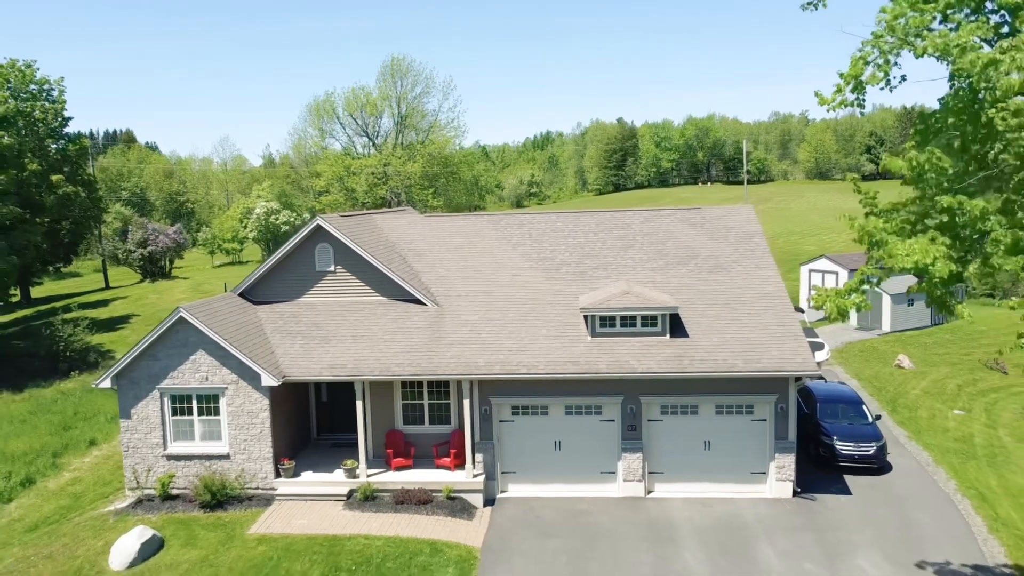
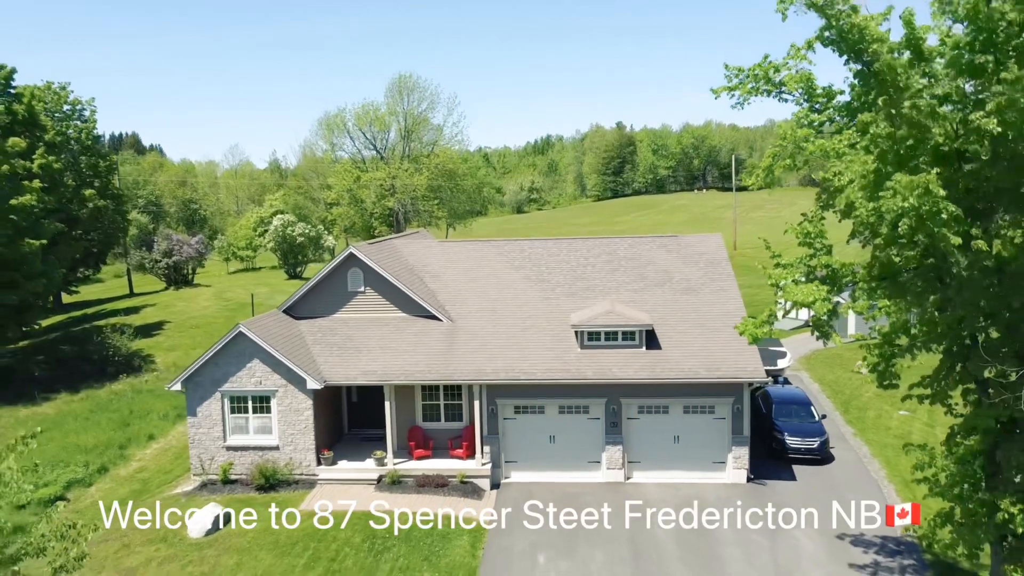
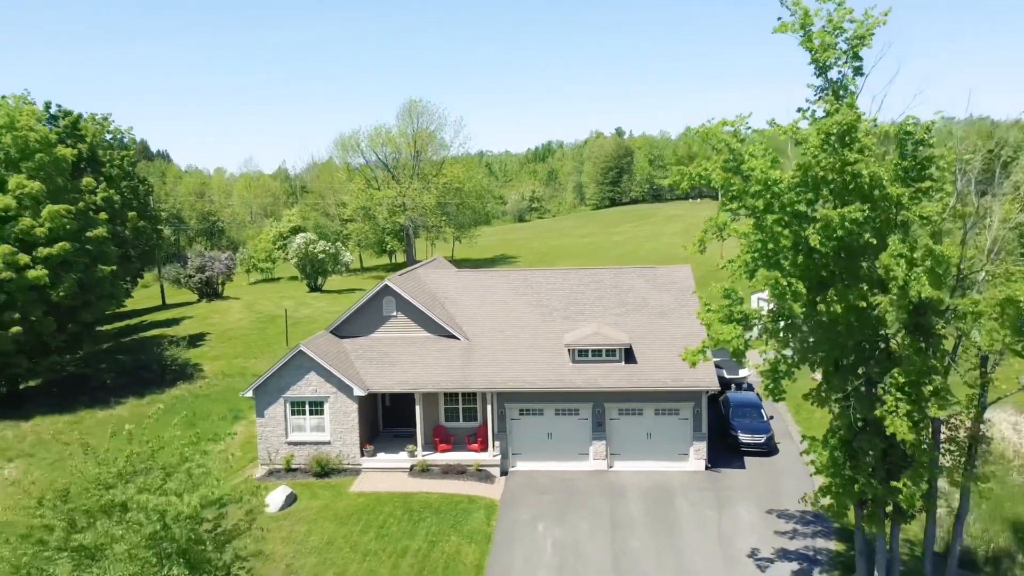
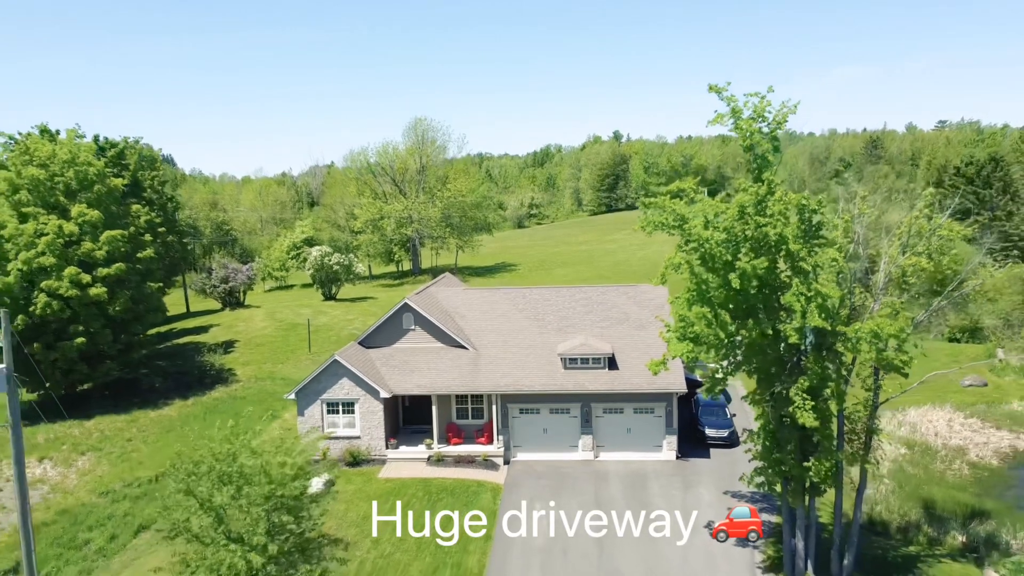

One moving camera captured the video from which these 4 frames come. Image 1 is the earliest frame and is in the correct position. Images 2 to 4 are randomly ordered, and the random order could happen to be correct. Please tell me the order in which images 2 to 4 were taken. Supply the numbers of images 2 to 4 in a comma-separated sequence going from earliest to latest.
2, 3, 4
